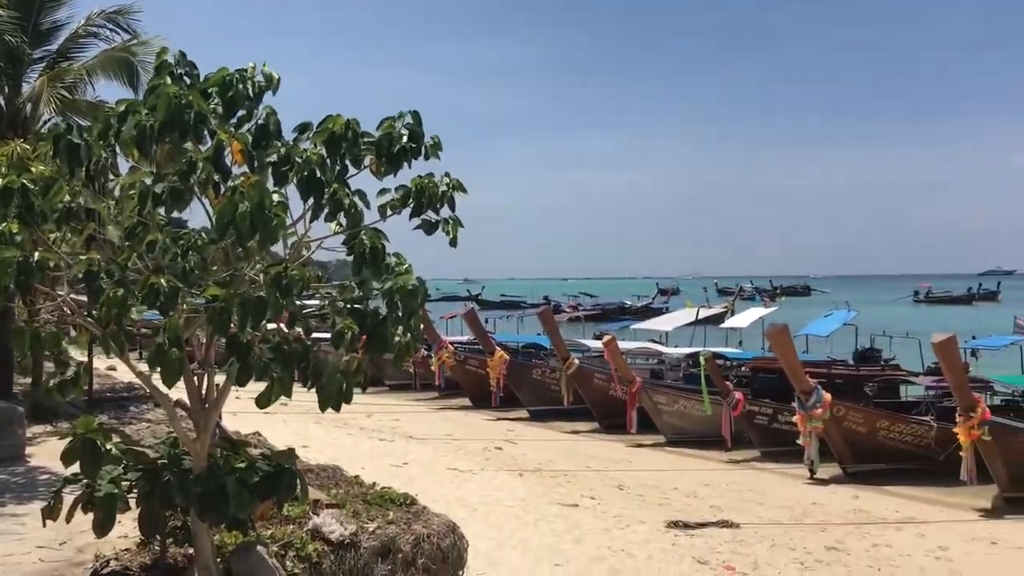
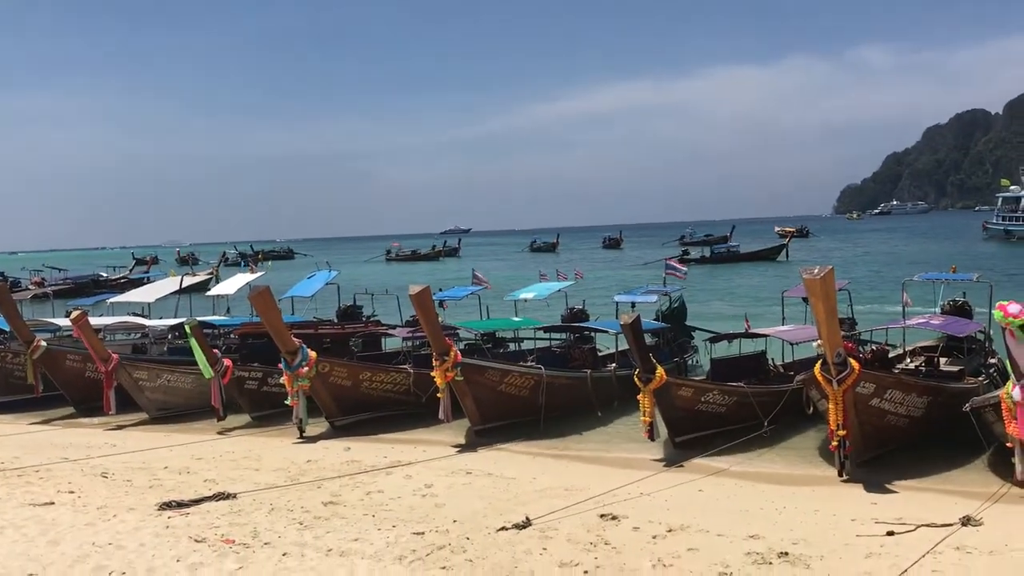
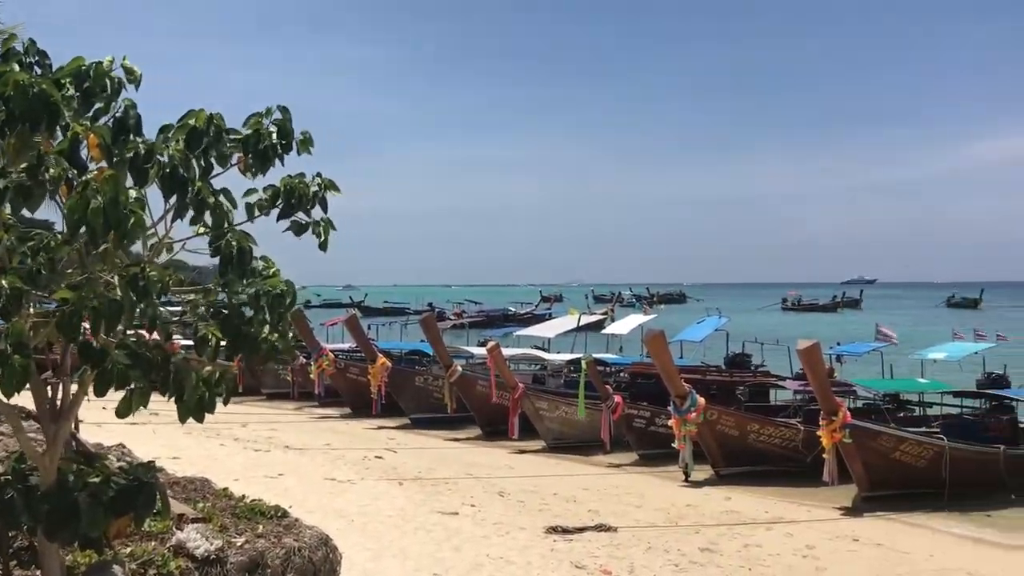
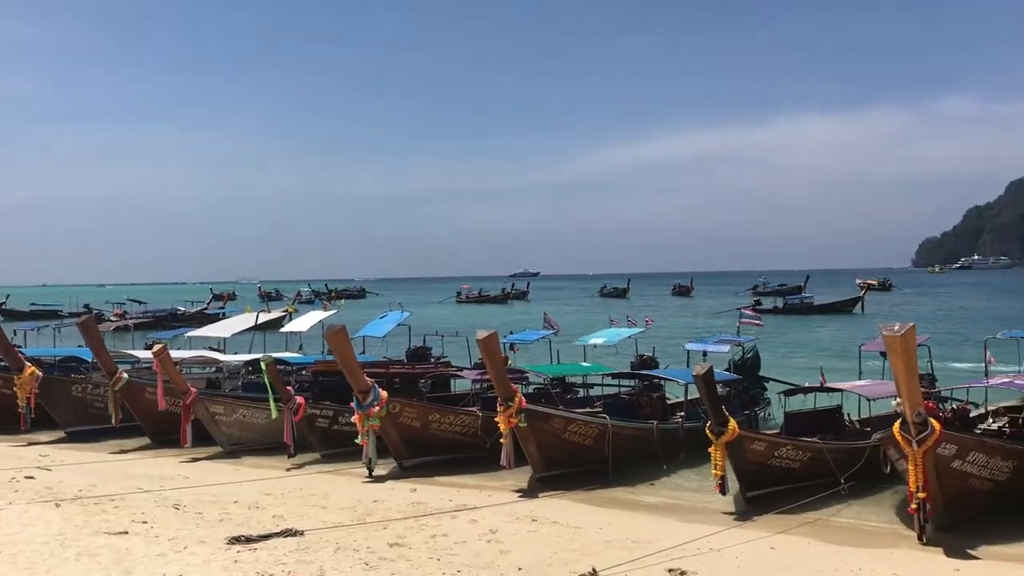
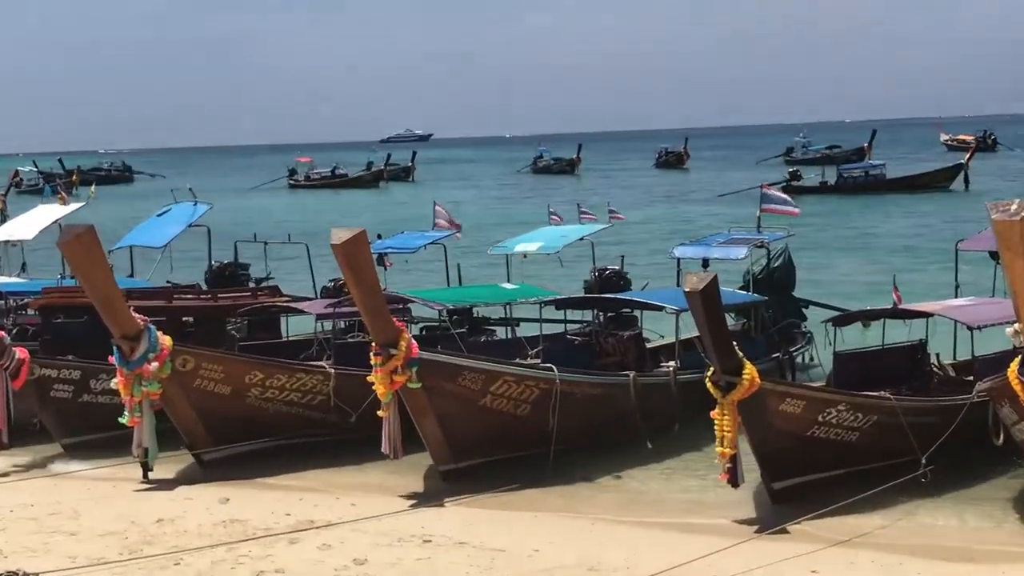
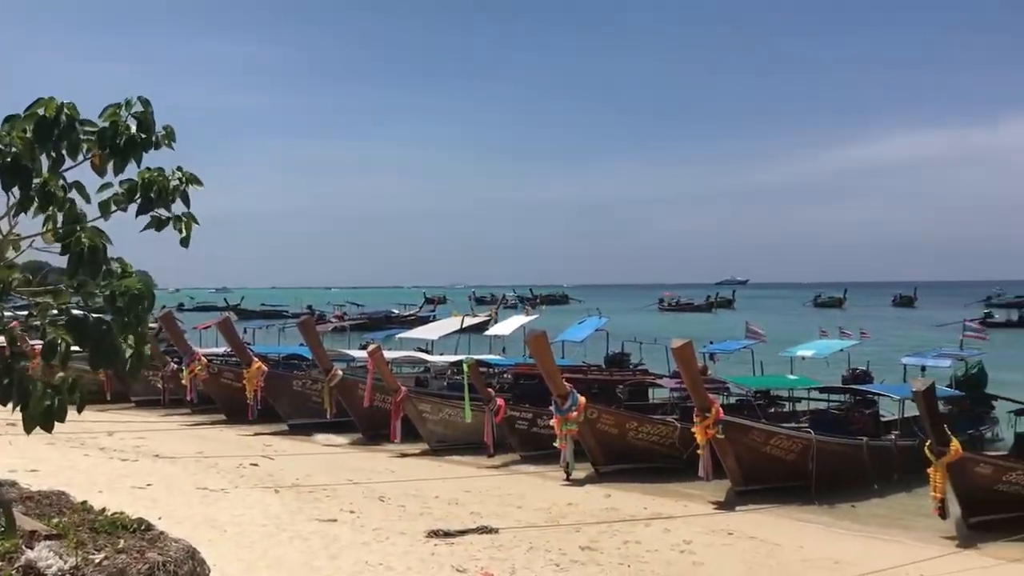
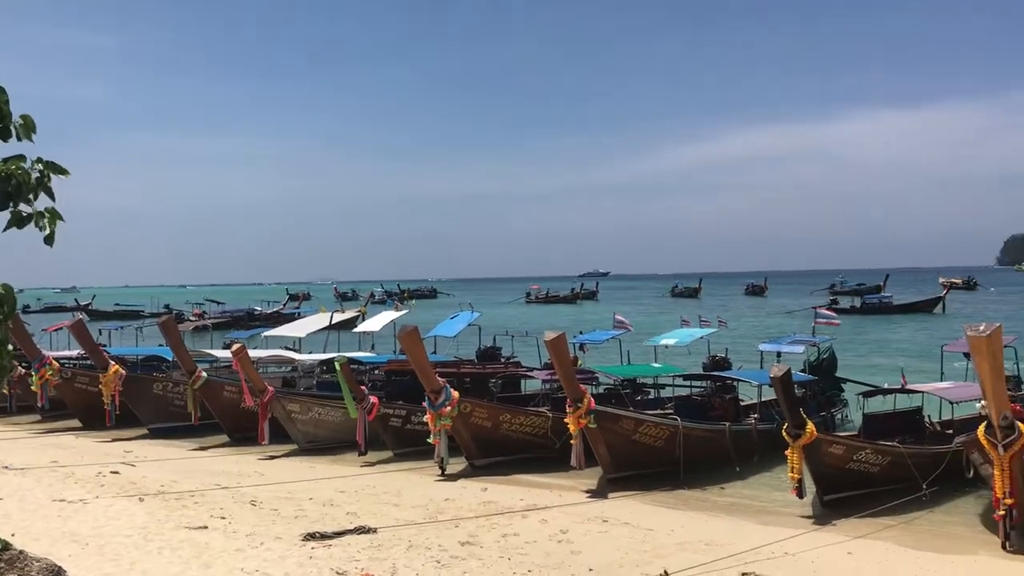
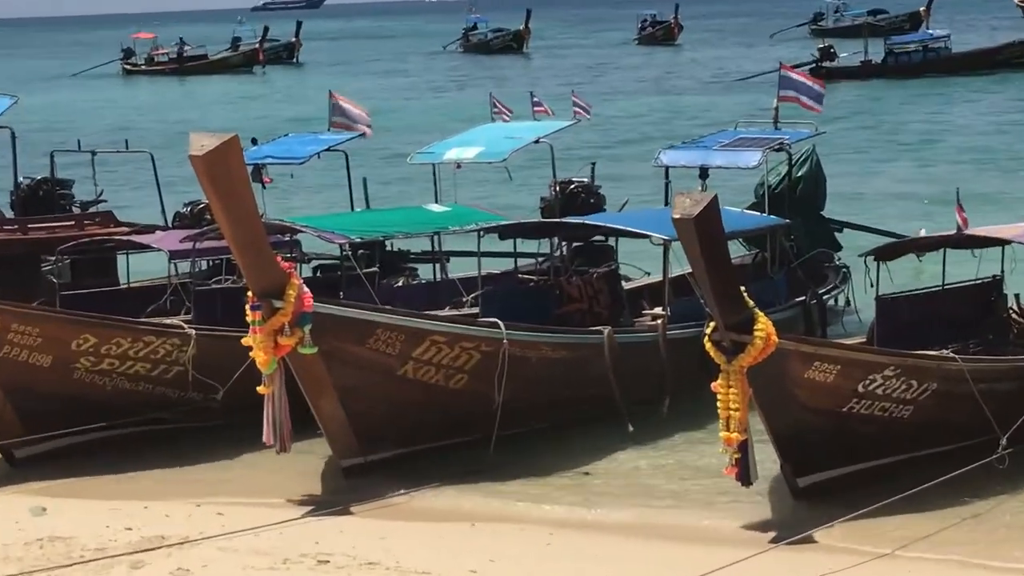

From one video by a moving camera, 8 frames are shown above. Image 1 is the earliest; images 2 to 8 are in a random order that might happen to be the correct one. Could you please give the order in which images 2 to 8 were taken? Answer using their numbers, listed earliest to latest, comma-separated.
3, 6, 7, 4, 2, 5, 8
